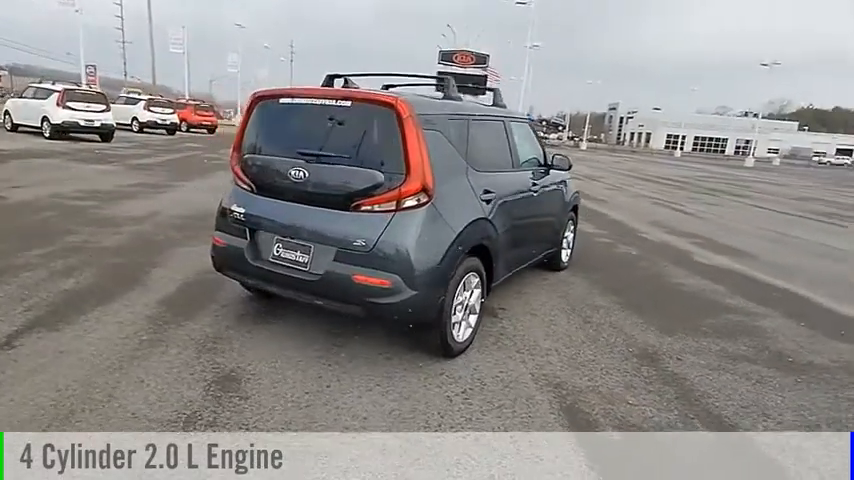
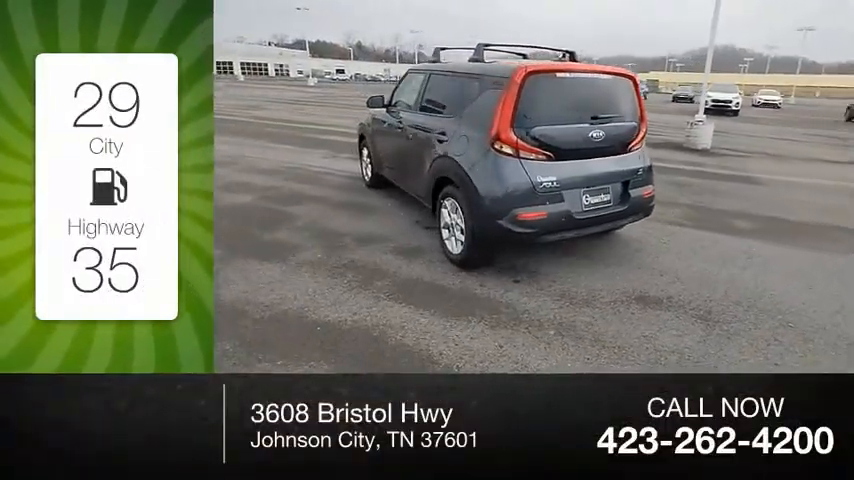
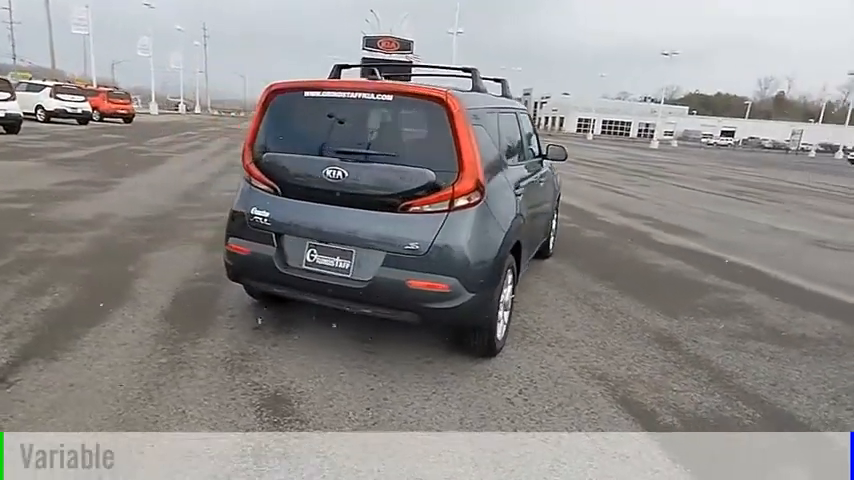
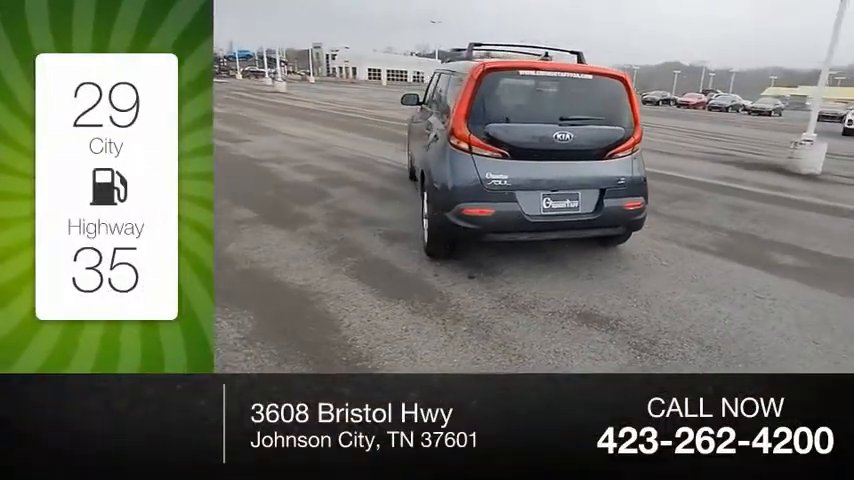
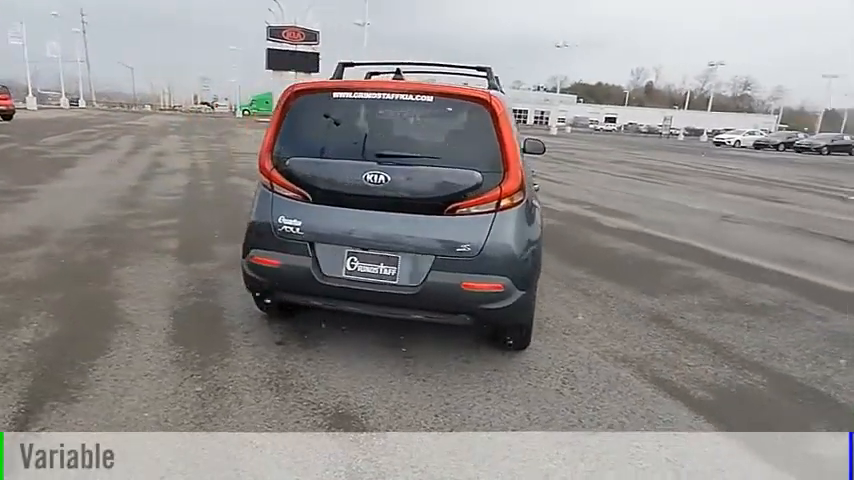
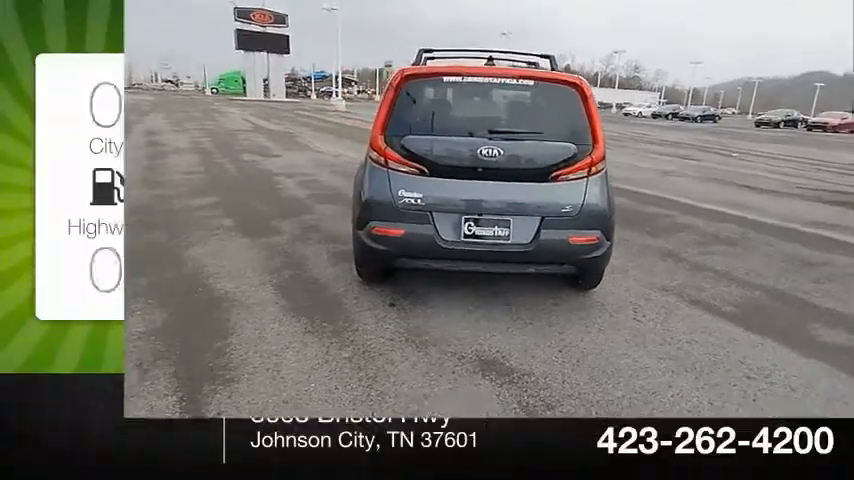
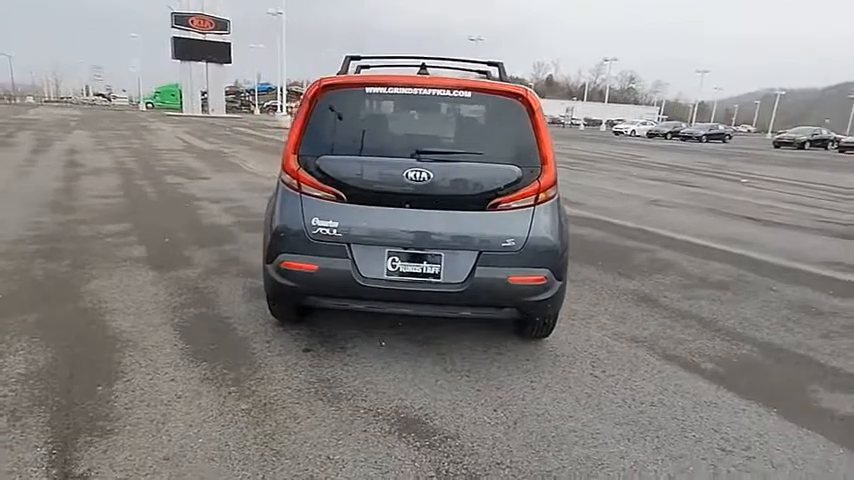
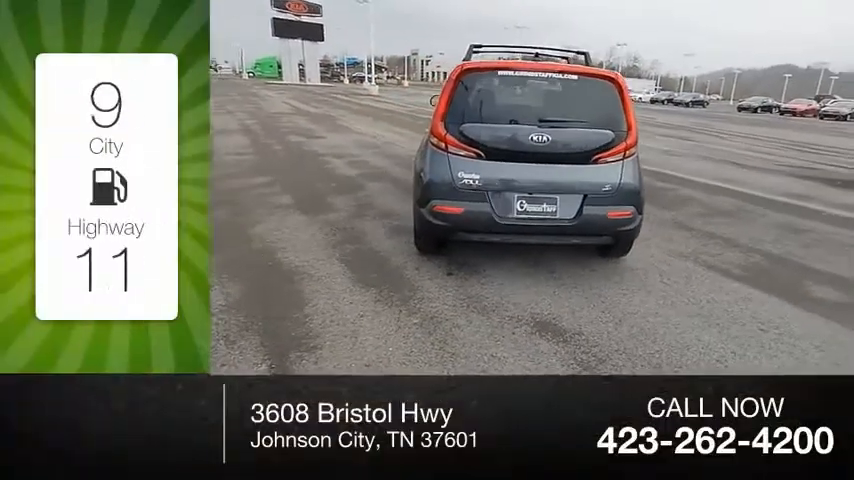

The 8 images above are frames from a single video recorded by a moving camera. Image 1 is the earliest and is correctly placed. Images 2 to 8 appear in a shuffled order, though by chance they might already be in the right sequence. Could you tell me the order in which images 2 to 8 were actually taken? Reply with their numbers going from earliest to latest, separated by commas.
3, 5, 7, 6, 8, 4, 2
